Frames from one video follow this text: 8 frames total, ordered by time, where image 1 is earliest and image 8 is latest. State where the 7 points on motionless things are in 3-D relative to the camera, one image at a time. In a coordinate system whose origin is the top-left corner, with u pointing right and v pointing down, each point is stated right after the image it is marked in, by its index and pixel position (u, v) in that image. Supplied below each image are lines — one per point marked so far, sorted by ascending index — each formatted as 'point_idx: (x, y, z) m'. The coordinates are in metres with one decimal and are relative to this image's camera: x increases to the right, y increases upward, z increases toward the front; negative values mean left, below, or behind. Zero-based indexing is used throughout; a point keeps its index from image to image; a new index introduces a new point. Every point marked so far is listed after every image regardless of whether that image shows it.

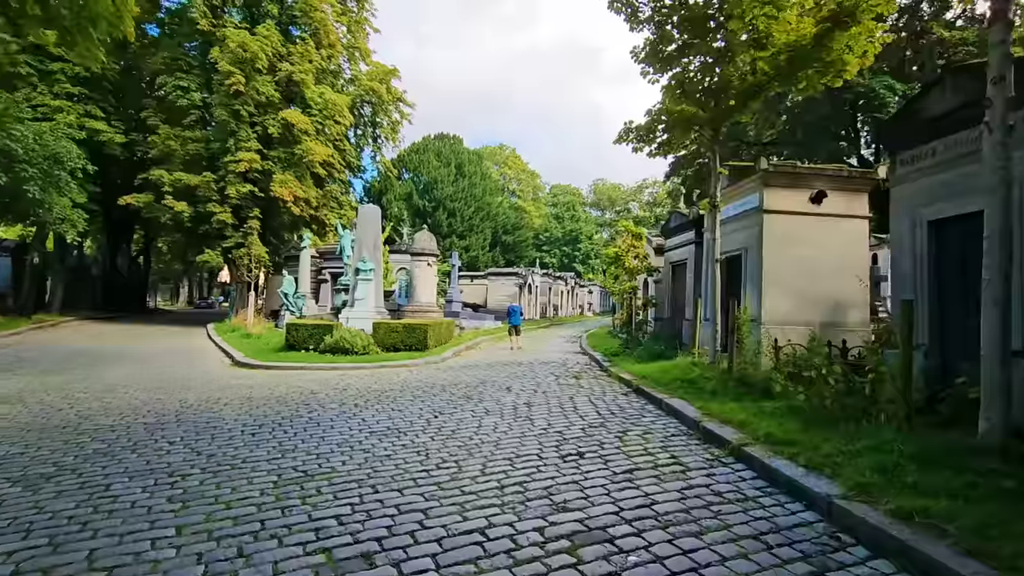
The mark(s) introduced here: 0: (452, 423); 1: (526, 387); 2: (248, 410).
0: (-0.8, -1.8, +6.8) m
1: (+0.2, -1.8, +9.4) m
2: (-3.7, -1.7, +7.3) m
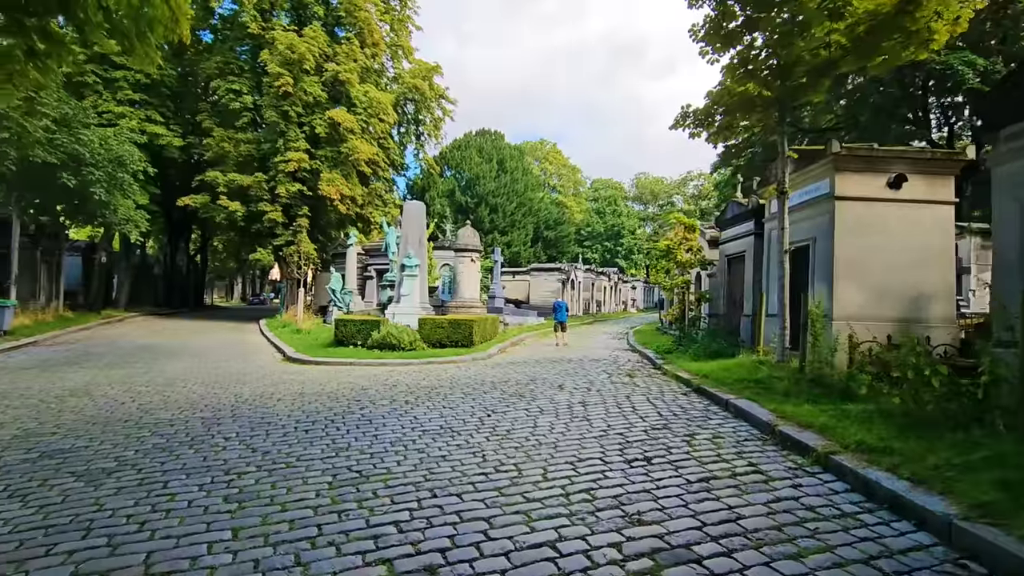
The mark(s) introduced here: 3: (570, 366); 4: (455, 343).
0: (-0.1, -1.7, +6.5) m
1: (+1.2, -1.7, +9.0) m
2: (-3.0, -1.7, +7.3) m
3: (+1.3, -1.8, +11.7) m
4: (-1.8, -1.7, +16.2) m
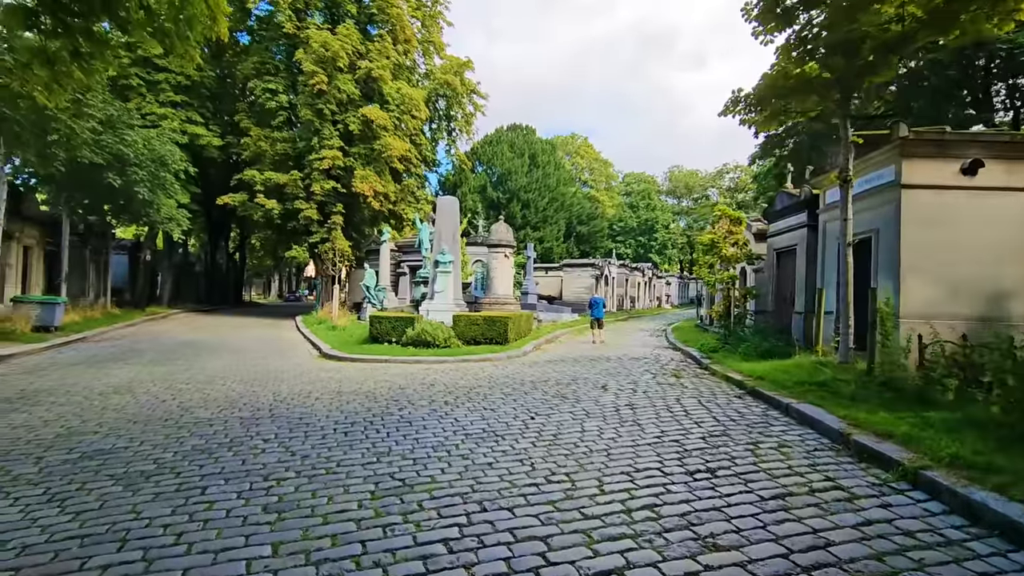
0: (+0.5, -1.6, +6.1) m
1: (+1.8, -1.6, +8.6) m
2: (-2.4, -1.6, +7.1) m
3: (+2.2, -1.7, +11.3) m
4: (-0.7, -1.6, +15.9) m
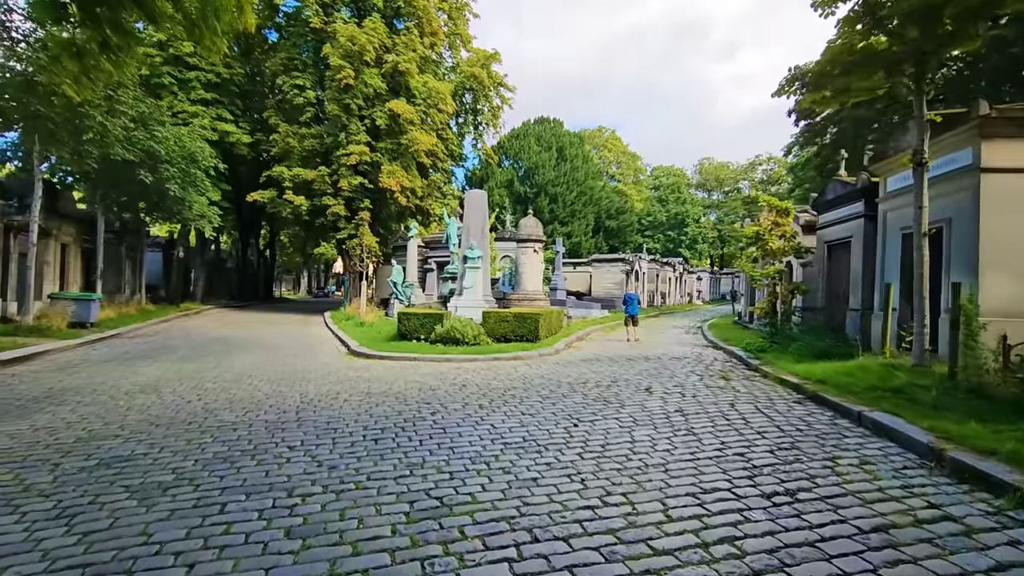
0: (+0.9, -1.6, +5.6) m
1: (+2.4, -1.6, +8.0) m
2: (-1.9, -1.6, +6.7) m
3: (+2.9, -1.6, +10.7) m
4: (+0.3, -1.5, +15.4) m
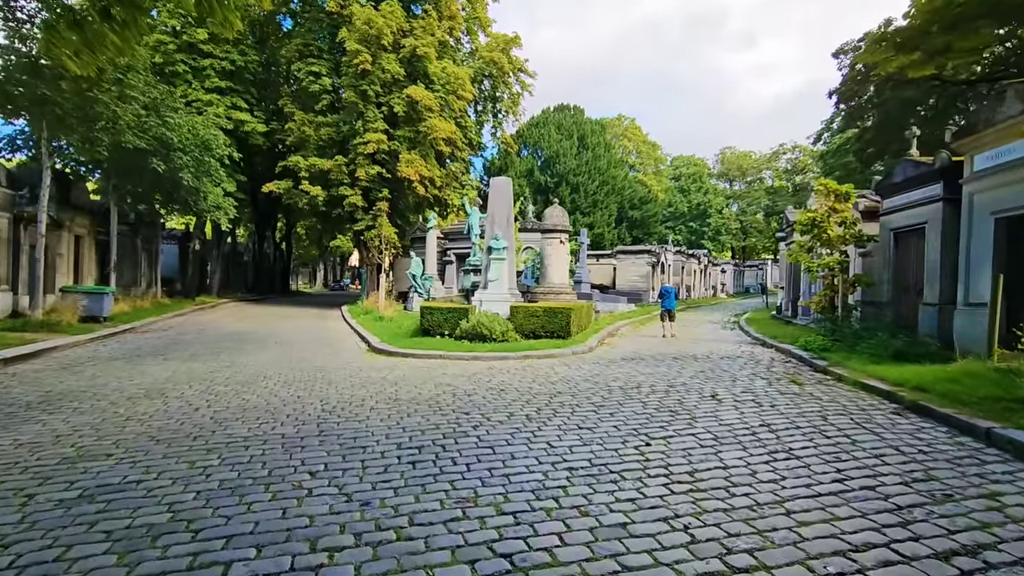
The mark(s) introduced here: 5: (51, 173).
0: (+1.5, -1.5, +4.6) m
1: (+3.0, -1.4, +7.0) m
2: (-1.3, -1.5, +5.8) m
3: (+3.6, -1.4, +9.7) m
4: (+1.1, -1.3, +14.5) m
5: (-14.2, +3.6, +16.0) m
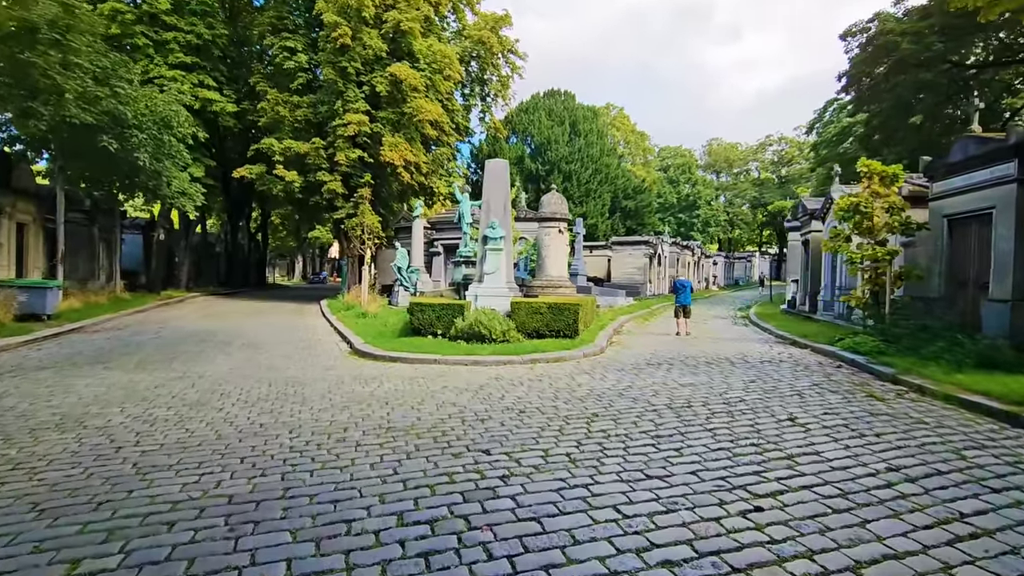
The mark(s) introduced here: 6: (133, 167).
0: (+1.9, -1.5, +3.2) m
1: (+3.3, -1.4, +5.5) m
2: (-1.0, -1.5, +4.2) m
3: (+3.7, -1.4, +8.2) m
4: (+1.1, -1.1, +13.0) m
5: (-14.2, +3.7, +13.9) m
6: (-13.7, +4.3, +18.6) m
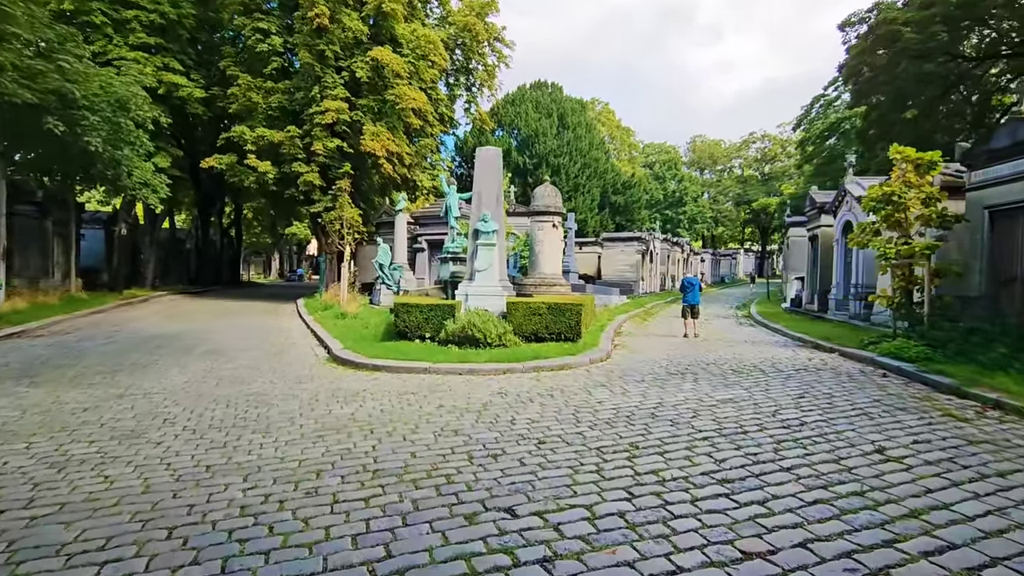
0: (+2.1, -1.5, +2.0) m
1: (+3.5, -1.4, +4.5) m
2: (-0.7, -1.5, +3.0) m
3: (+3.8, -1.3, +7.2) m
4: (+1.0, -1.1, +11.8) m
5: (-14.3, +3.7, +12.1) m
6: (-13.9, +4.4, +16.9) m
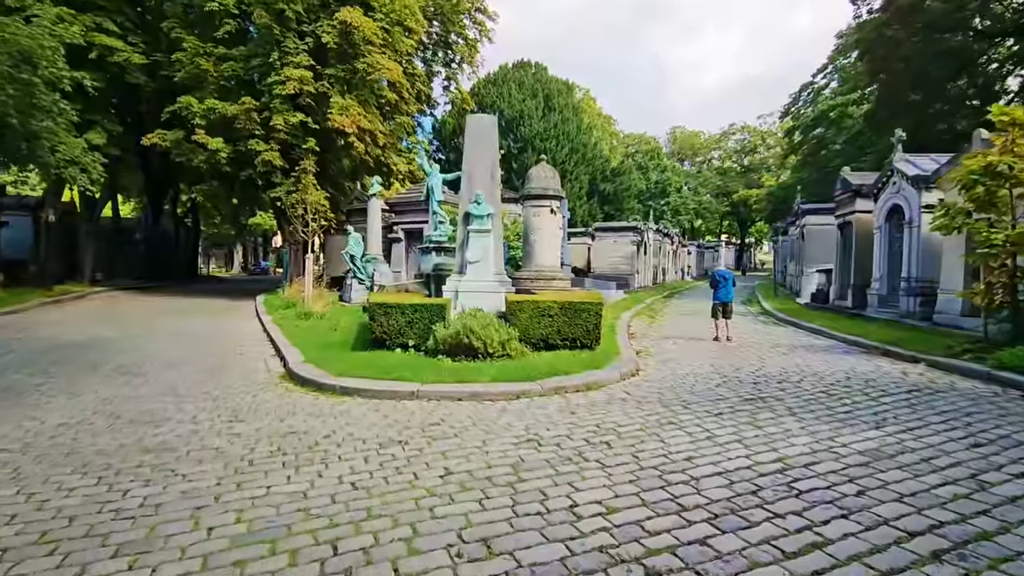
0: (+2.7, -1.6, -0.1) m
1: (+3.9, -1.4, +2.4) m
2: (-0.2, -1.5, +0.7) m
3: (+4.1, -1.3, +5.1) m
4: (+1.1, -1.0, +9.6) m
5: (-14.3, +3.8, +9.1) m
6: (-14.1, +4.5, +13.9) m
